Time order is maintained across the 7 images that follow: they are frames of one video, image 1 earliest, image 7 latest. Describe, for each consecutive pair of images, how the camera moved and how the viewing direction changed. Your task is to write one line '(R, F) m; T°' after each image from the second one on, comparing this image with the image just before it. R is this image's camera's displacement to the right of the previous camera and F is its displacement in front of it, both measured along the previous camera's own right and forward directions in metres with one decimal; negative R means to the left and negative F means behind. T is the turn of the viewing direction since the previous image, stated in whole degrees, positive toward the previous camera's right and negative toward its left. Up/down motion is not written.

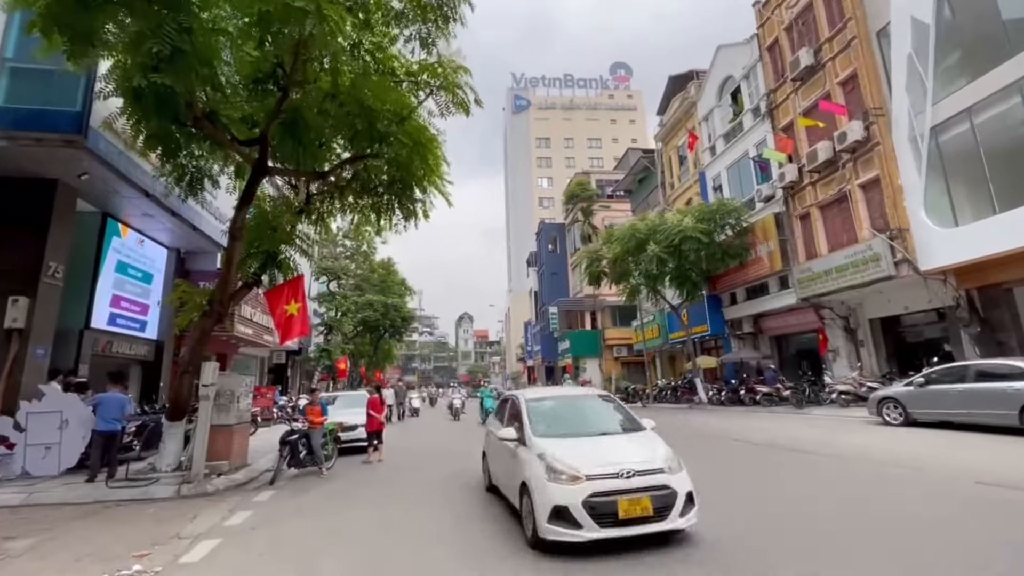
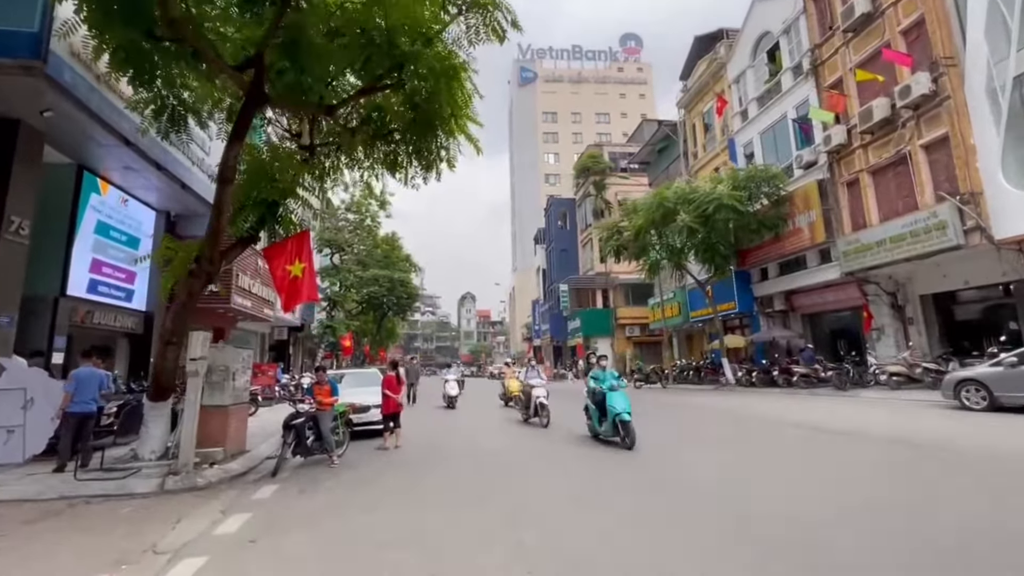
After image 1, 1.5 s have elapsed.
(-0.7, +1.4) m; 0°
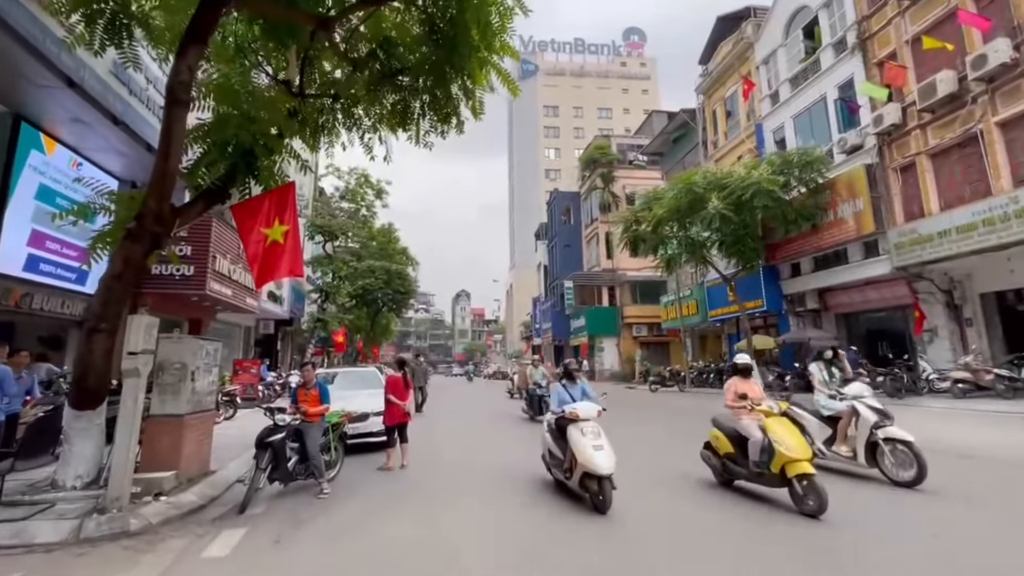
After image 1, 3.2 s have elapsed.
(-0.7, +1.9) m; +1°
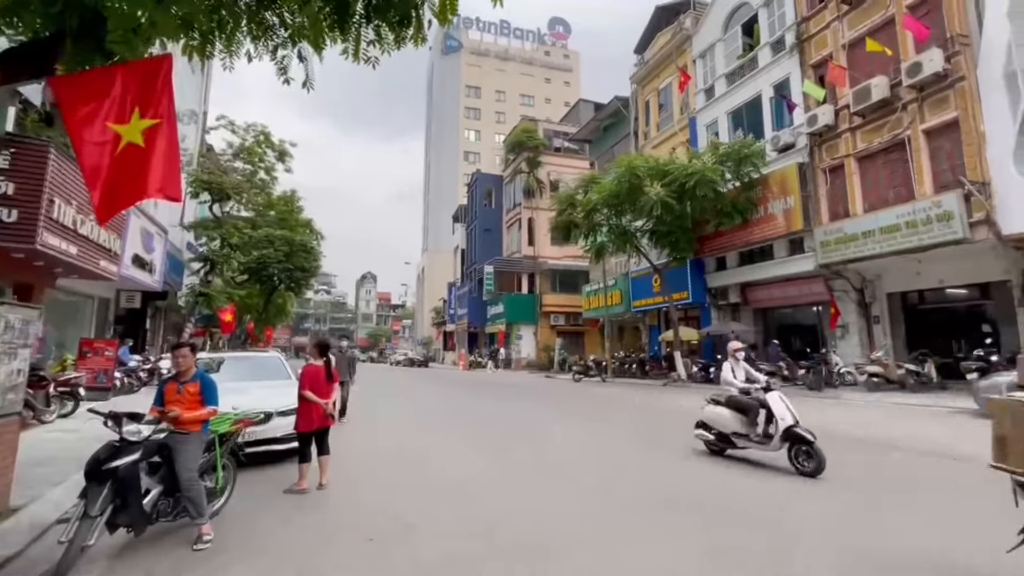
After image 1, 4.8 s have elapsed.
(-0.7, +1.7) m; +11°
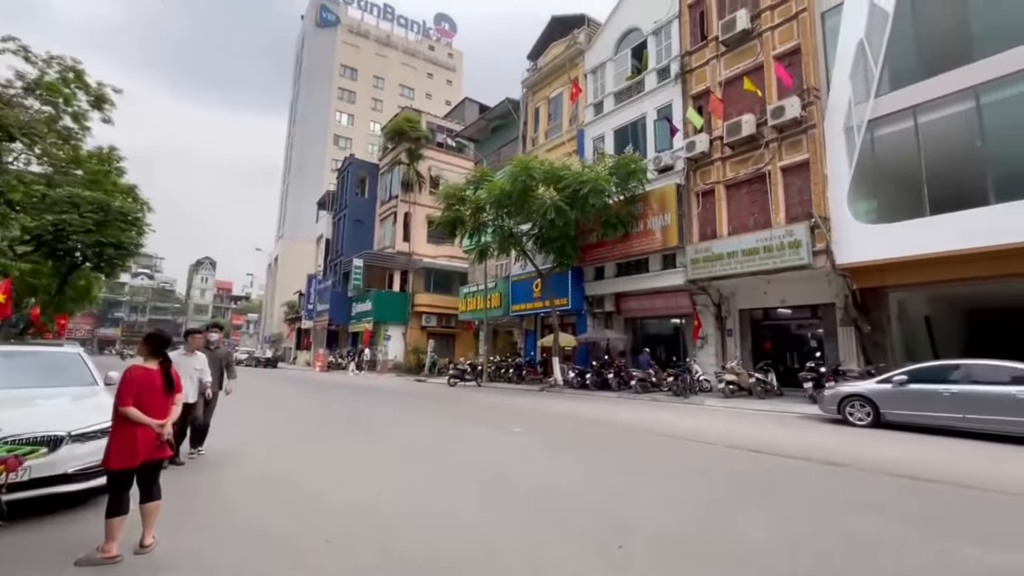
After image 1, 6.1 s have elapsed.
(-0.6, +1.2) m; +16°
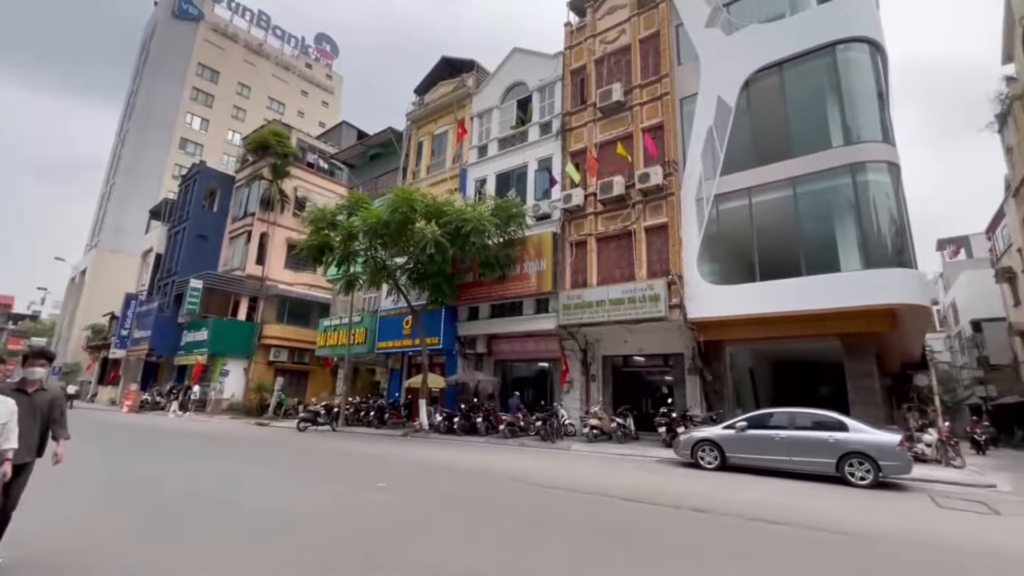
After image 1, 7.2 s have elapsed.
(-0.2, +0.6) m; +16°
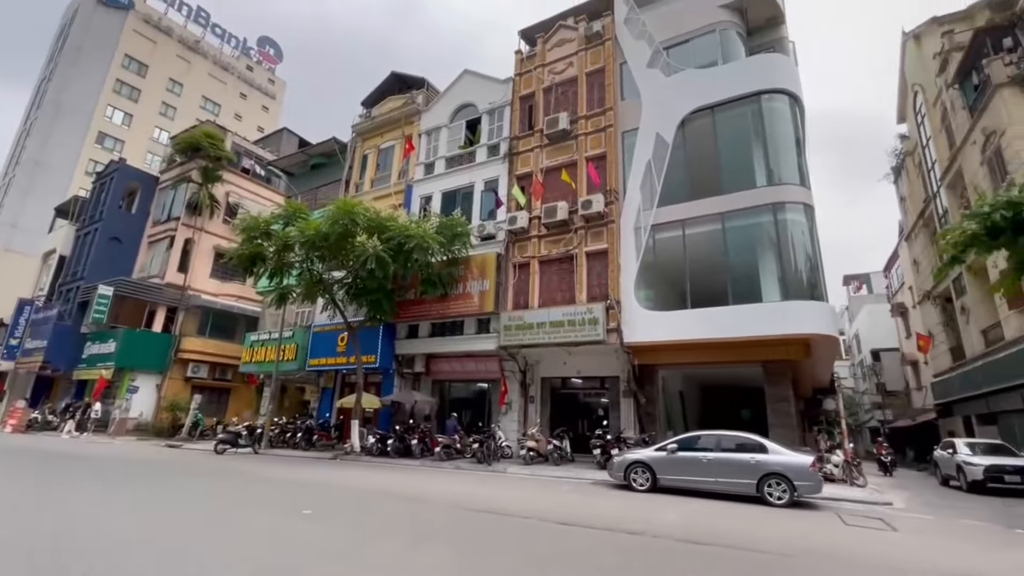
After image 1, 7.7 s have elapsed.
(0.0, 0.0) m; +7°
